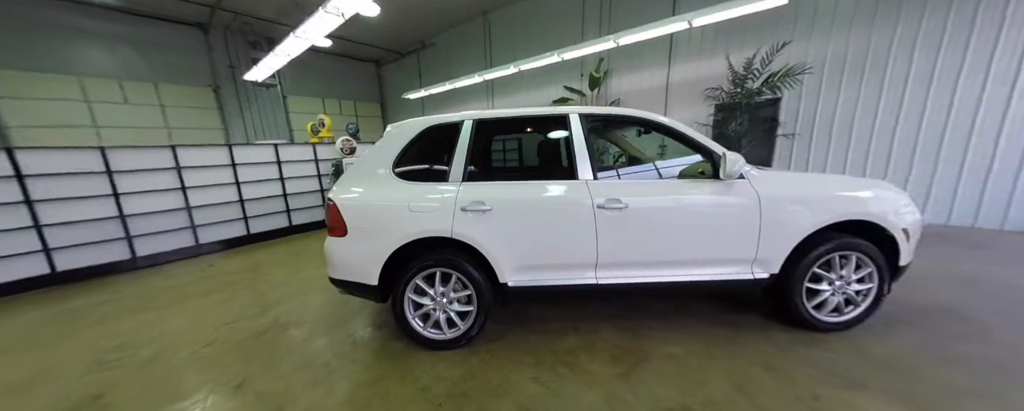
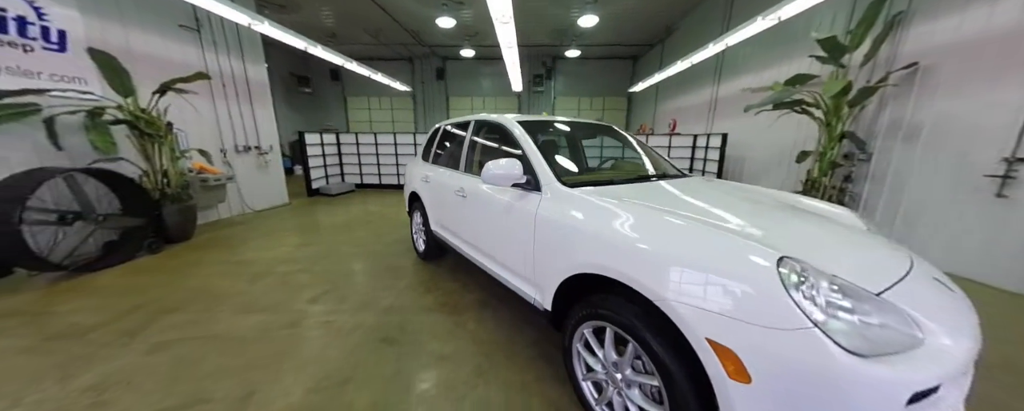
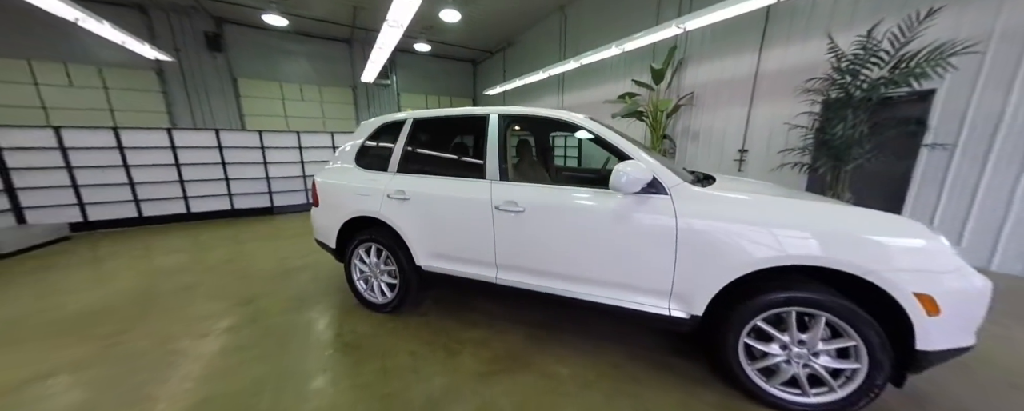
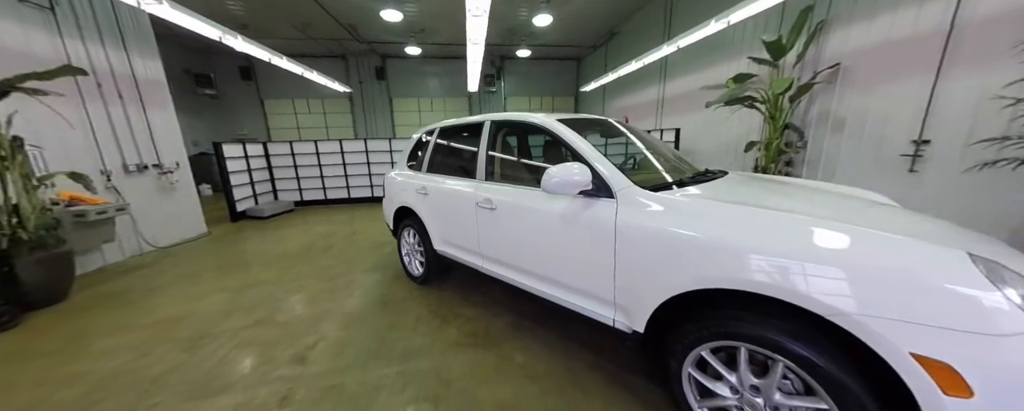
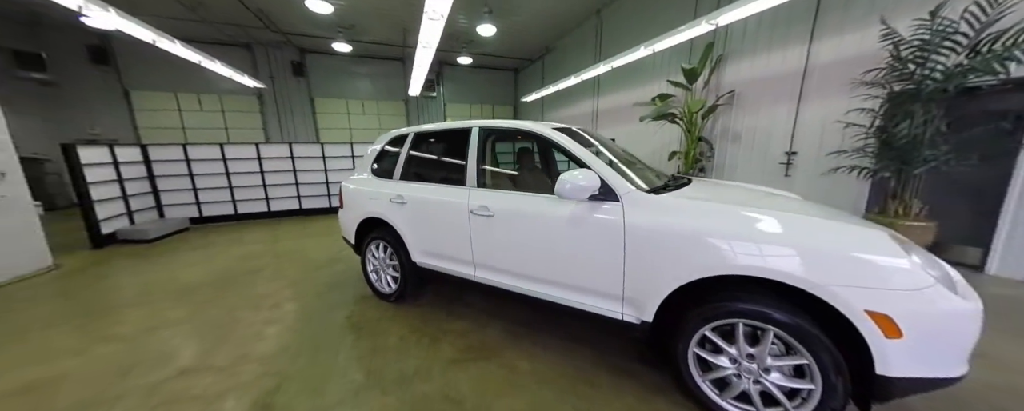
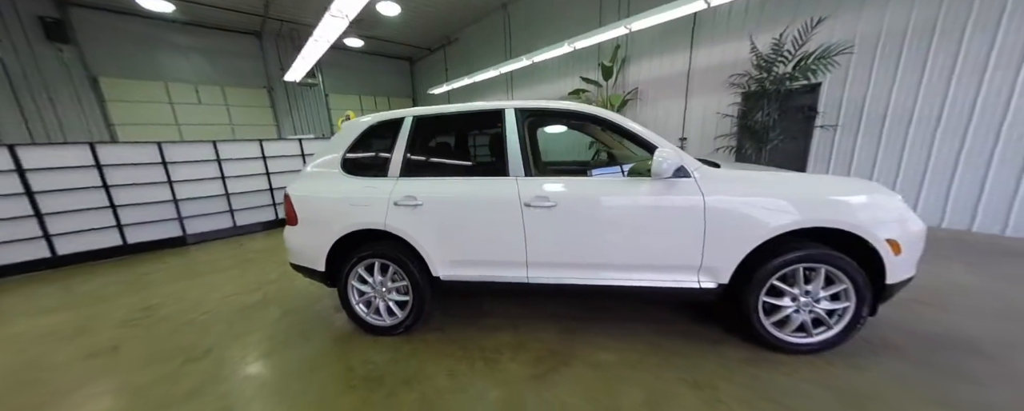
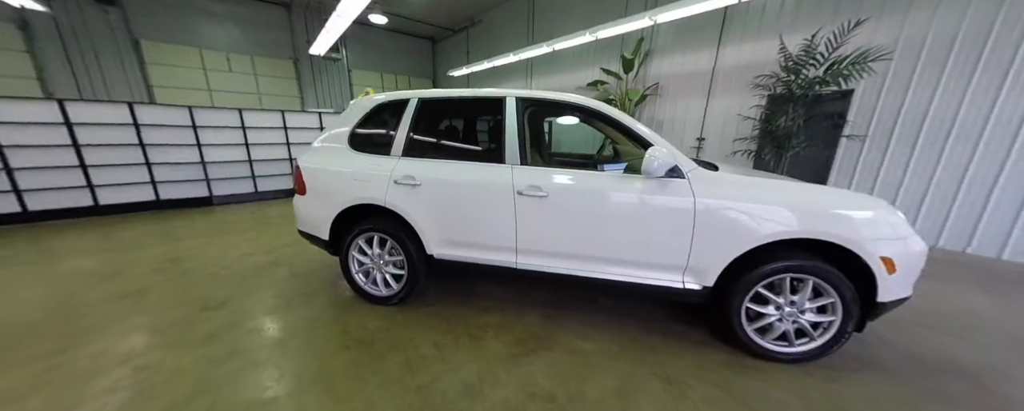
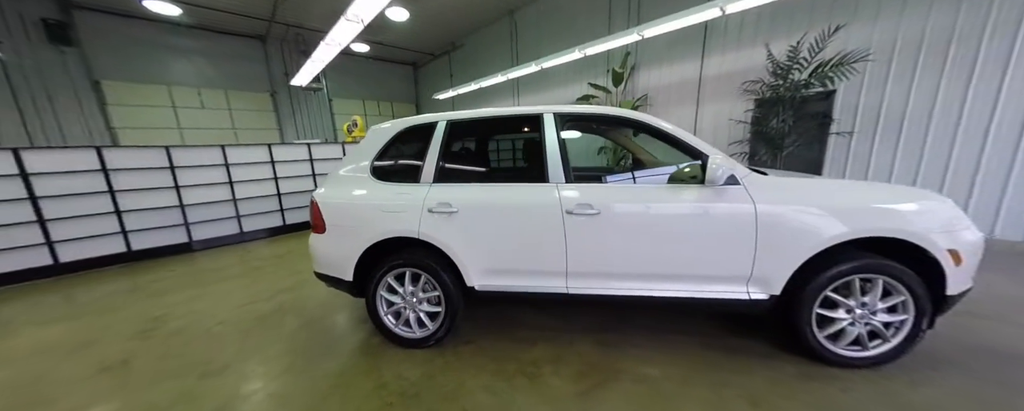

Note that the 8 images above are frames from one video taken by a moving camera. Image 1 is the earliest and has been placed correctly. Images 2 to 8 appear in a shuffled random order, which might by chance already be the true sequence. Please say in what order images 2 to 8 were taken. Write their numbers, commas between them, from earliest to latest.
8, 6, 7, 3, 5, 4, 2
